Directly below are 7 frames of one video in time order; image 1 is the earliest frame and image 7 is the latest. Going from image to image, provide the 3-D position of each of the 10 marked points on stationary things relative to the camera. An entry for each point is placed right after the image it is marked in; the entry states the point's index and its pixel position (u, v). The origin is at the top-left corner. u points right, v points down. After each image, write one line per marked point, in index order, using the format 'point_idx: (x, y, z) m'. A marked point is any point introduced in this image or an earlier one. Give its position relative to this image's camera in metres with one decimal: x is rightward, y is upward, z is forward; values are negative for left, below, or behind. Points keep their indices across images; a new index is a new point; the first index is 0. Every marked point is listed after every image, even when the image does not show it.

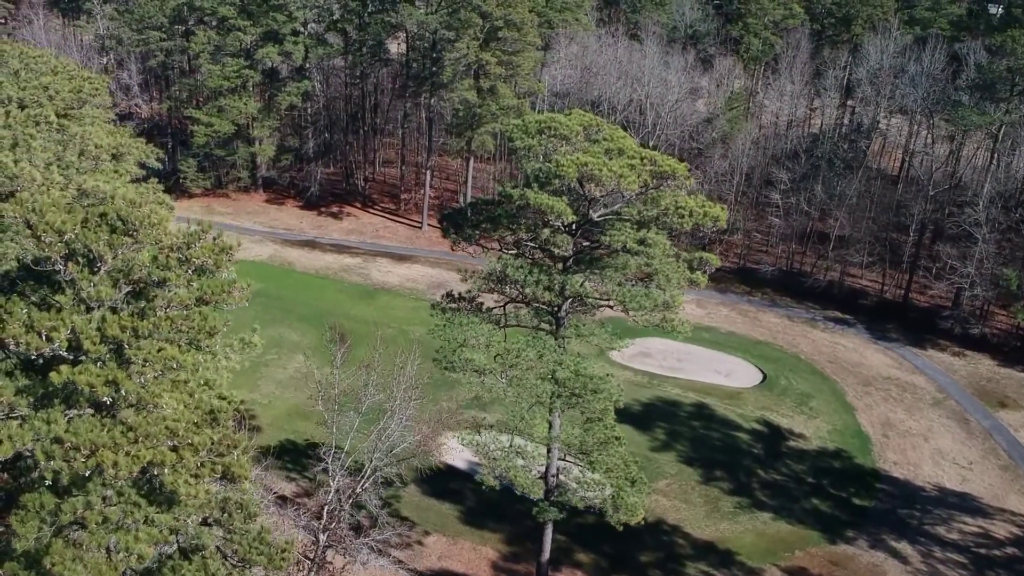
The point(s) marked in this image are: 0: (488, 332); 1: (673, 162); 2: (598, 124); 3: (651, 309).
0: (-0.3, -0.7, +14.6) m
1: (+2.2, +1.7, +13.6) m
2: (+1.2, +2.4, +14.3) m
3: (+1.9, -0.3, +13.8) m
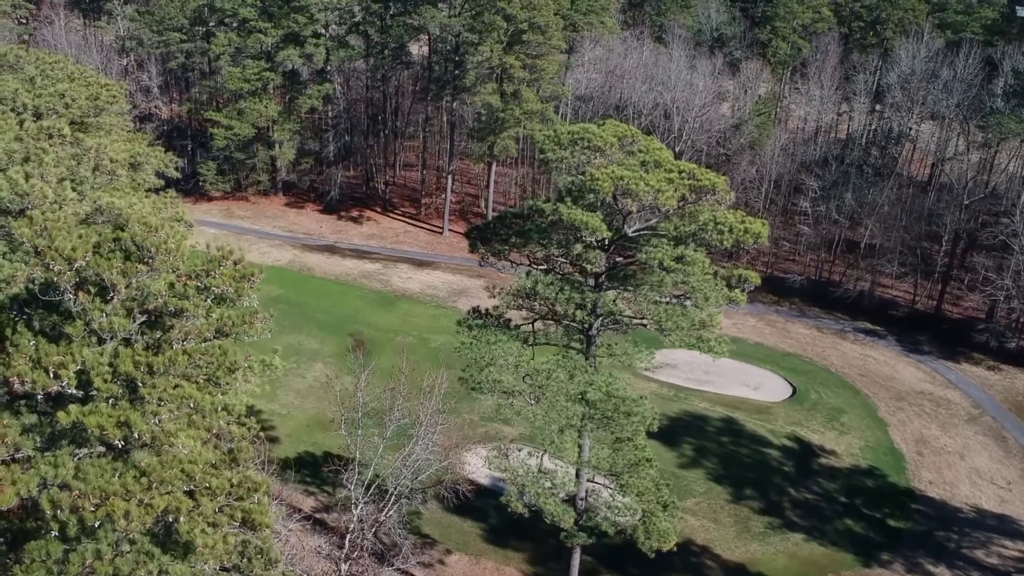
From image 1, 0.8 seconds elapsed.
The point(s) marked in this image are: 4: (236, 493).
0: (+0.1, -0.9, +14.0) m
1: (+2.6, +1.5, +13.0) m
2: (+1.7, +2.1, +13.7) m
3: (+2.3, -0.5, +13.3) m
4: (-2.4, -1.8, +8.7) m
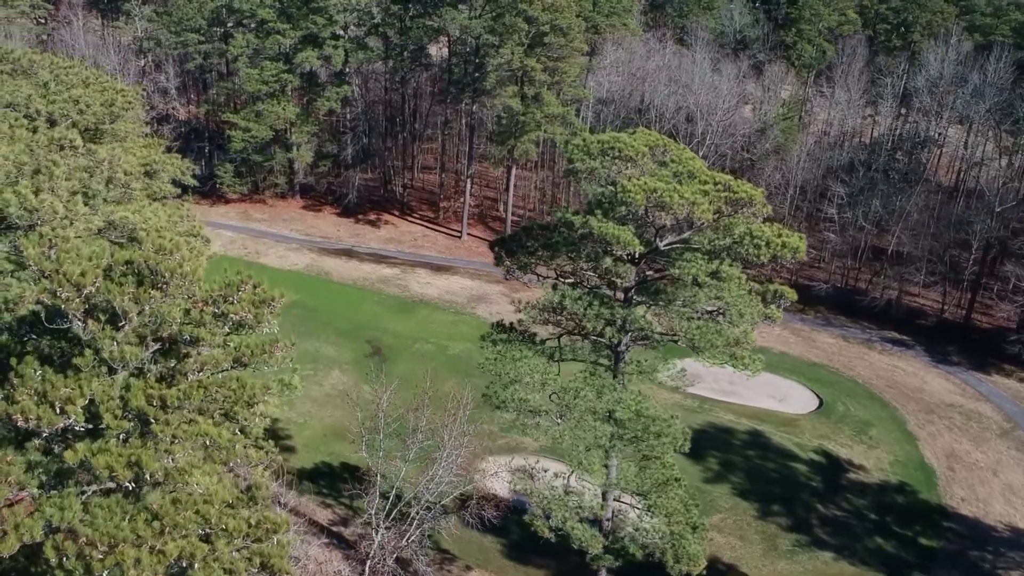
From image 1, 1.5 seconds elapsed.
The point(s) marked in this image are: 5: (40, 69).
0: (+0.5, -1.1, +13.5) m
1: (+3.0, +1.3, +12.4) m
2: (+2.0, +1.9, +13.2) m
3: (+2.7, -0.8, +12.7) m
4: (-2.1, -2.0, +8.2) m
5: (-6.9, +3.2, +14.5) m
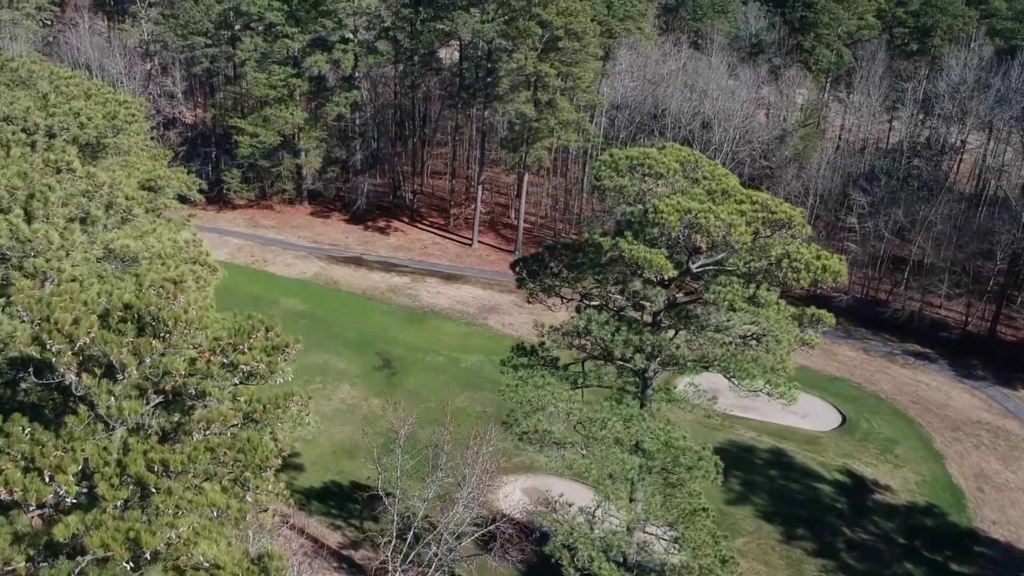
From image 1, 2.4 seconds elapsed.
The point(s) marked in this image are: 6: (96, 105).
0: (+0.7, -1.4, +12.8) m
1: (+3.3, +0.9, +11.7) m
2: (+2.3, +1.6, +12.5) m
3: (+3.0, -1.1, +12.0) m
4: (-1.9, -2.3, +7.5) m
5: (-6.6, +2.9, +13.9) m
6: (-5.7, +2.5, +13.7) m
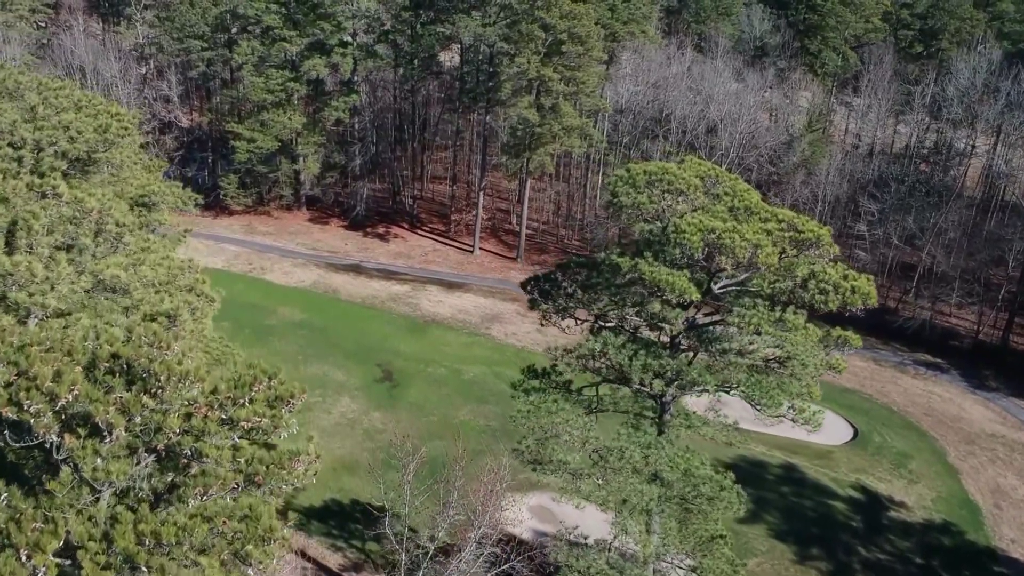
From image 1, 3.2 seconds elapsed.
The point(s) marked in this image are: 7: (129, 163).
0: (+0.9, -1.6, +12.3) m
1: (+3.4, +0.7, +11.2) m
2: (+2.5, +1.4, +11.9) m
3: (+3.1, -1.3, +11.5) m
4: (-1.7, -2.5, +6.9) m
5: (-6.5, +2.6, +13.3) m
6: (-5.6, +2.2, +13.1) m
7: (-5.2, +1.7, +13.5) m
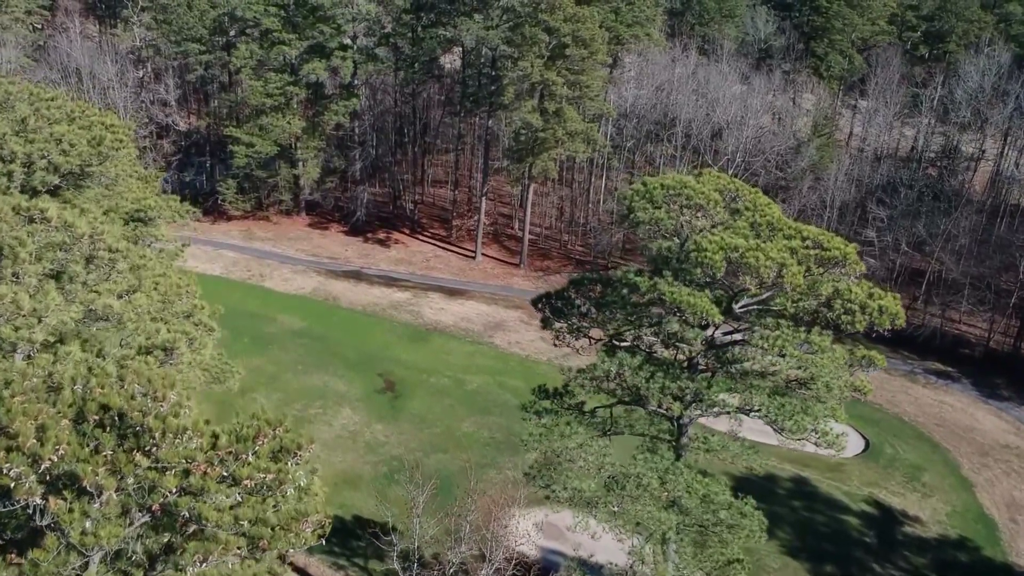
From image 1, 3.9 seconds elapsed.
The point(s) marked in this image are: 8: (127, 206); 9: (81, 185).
0: (+1.0, -1.9, +11.8) m
1: (+3.5, +0.5, +10.7) m
2: (+2.6, +1.1, +11.4) m
3: (+3.3, -1.5, +11.0) m
4: (-1.6, -2.8, +6.5) m
5: (-6.3, +2.4, +12.8) m
6: (-5.4, +2.0, +12.6) m
7: (-5.1, +1.5, +13.0) m
8: (-5.0, +1.0, +12.8) m
9: (-5.3, +1.3, +12.3) m
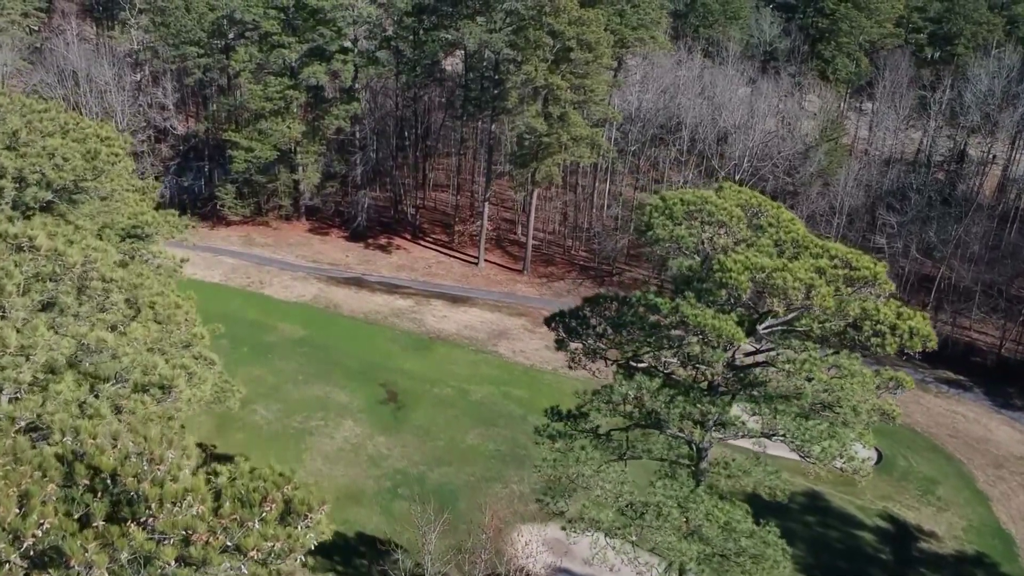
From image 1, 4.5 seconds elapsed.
0: (+1.2, -2.1, +11.3) m
1: (+3.7, +0.3, +10.2) m
2: (+2.7, +0.9, +10.9) m
3: (+3.4, -1.7, +10.5) m
4: (-1.4, -3.0, +6.0) m
5: (-6.2, +2.2, +12.3) m
6: (-5.3, +1.8, +12.1) m
7: (-4.9, +1.3, +12.5) m
8: (-4.8, +0.8, +12.3) m
9: (-5.2, +1.1, +11.8) m
